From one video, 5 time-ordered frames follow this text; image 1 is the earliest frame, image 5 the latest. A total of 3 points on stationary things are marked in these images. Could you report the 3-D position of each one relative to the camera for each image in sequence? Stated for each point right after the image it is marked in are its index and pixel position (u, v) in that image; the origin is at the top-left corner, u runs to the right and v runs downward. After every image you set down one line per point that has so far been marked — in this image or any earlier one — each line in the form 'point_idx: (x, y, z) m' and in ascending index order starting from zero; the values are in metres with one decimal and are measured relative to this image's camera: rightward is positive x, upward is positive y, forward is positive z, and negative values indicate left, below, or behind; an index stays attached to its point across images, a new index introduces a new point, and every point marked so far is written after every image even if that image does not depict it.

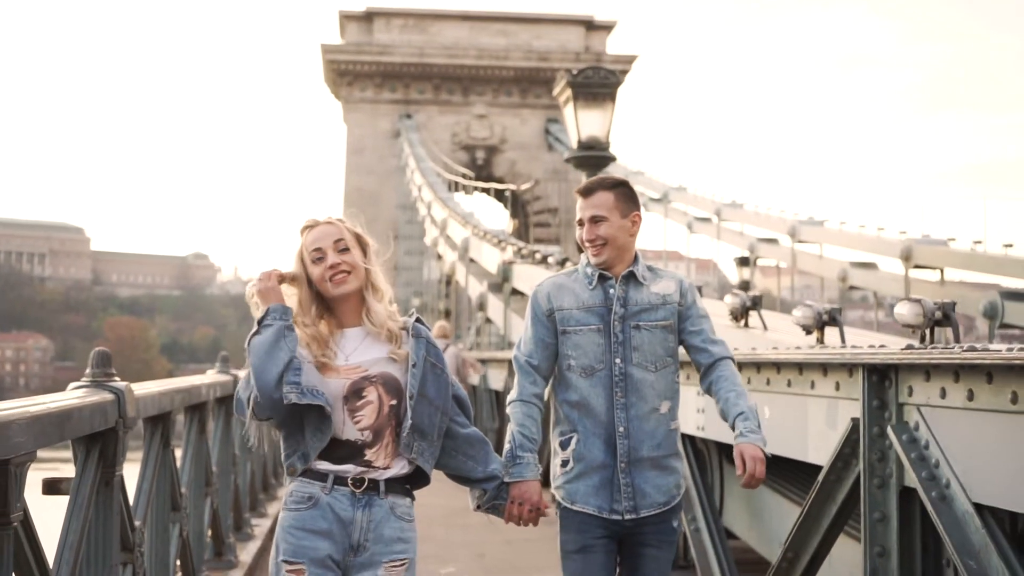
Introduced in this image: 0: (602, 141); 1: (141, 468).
0: (+0.6, +1.0, +9.0) m
1: (-1.1, -0.5, +3.8) m
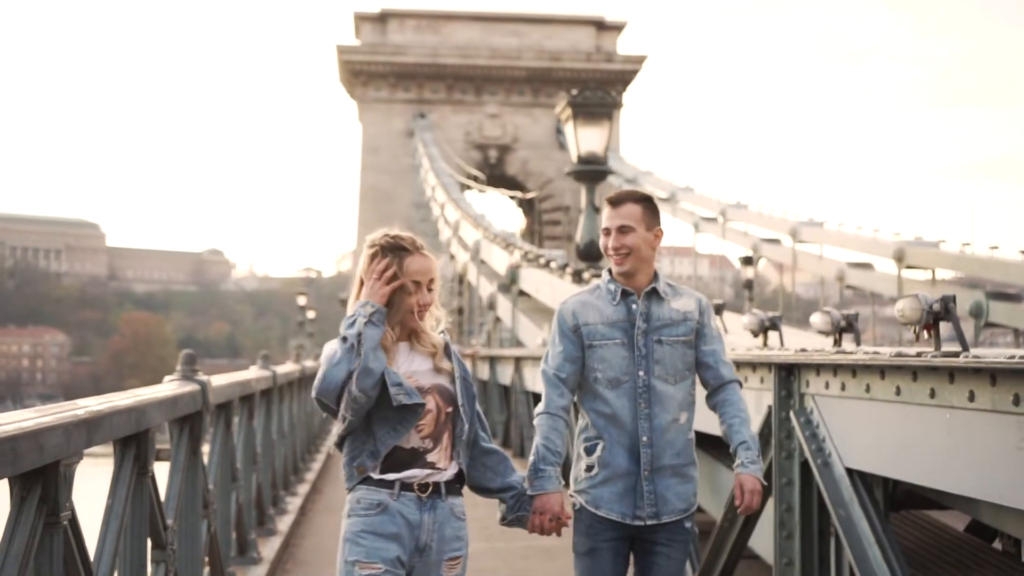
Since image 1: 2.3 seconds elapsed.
0: (+0.7, +1.0, +9.8) m
1: (-1.1, -0.6, +4.6) m
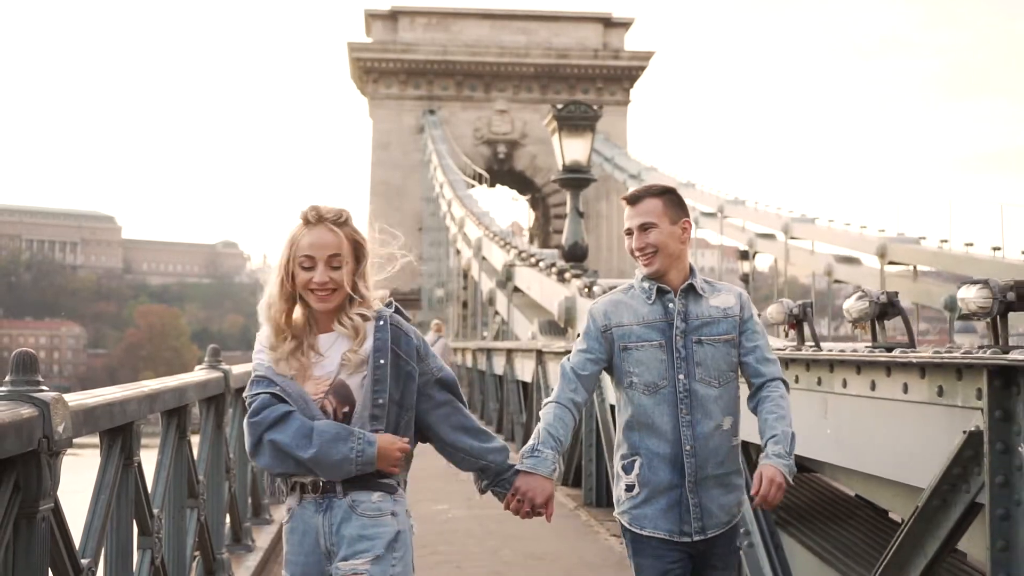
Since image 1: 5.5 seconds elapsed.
0: (+0.6, +1.0, +10.6) m
1: (-1.2, -0.6, +5.4) m
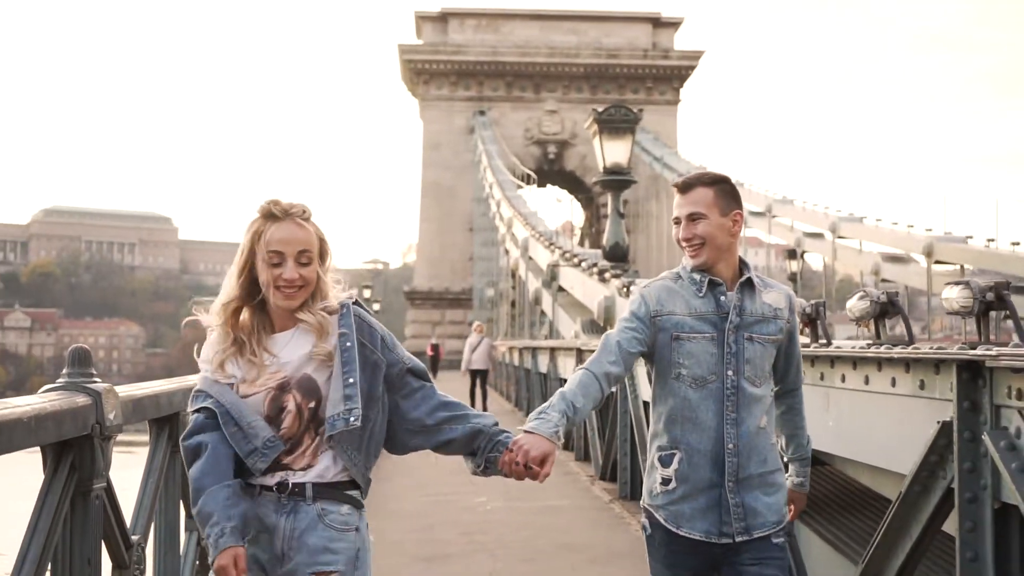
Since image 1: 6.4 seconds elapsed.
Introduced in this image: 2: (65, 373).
0: (+1.0, +1.0, +10.8) m
1: (-1.1, -0.6, +5.7) m
2: (-1.2, -0.2, +3.3) m
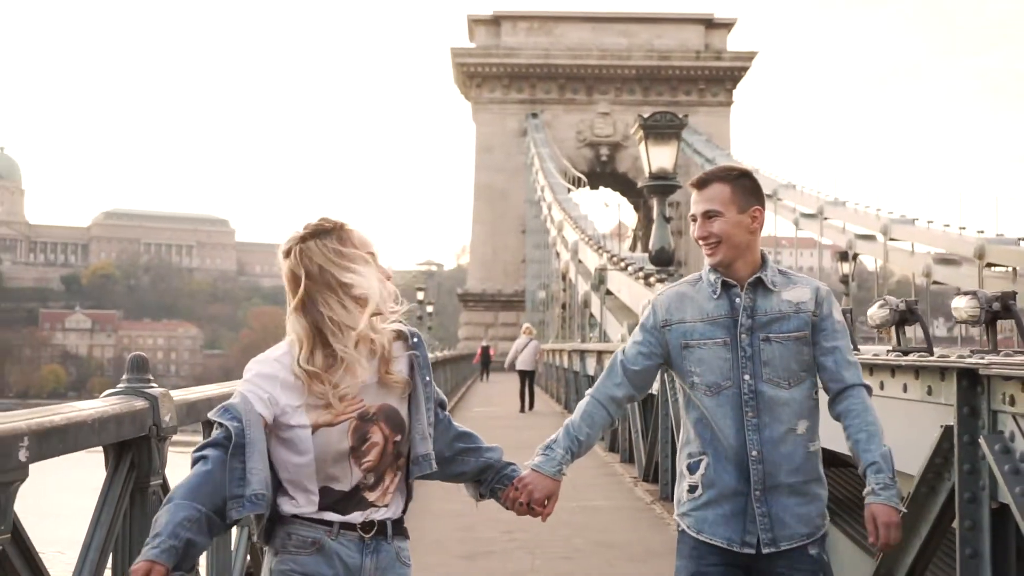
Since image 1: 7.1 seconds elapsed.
0: (+1.4, +1.0, +10.9) m
1: (-0.9, -0.6, +5.9) m
2: (-1.1, -0.2, +3.5) m
